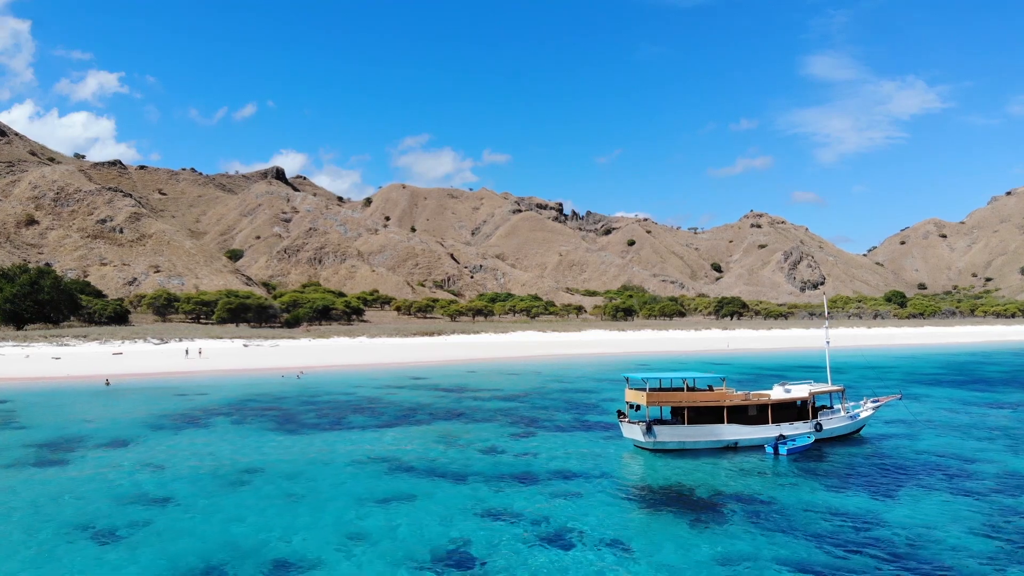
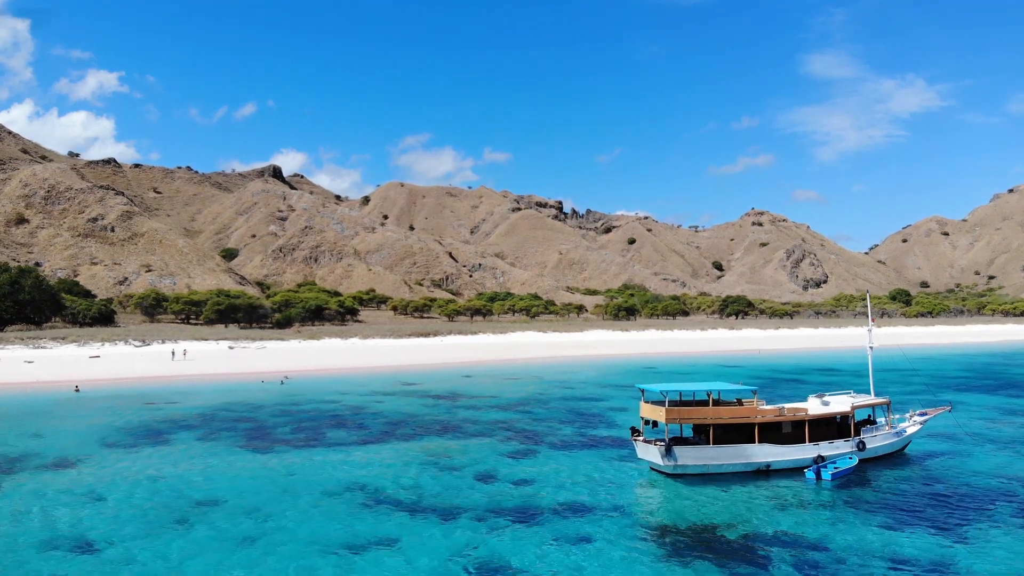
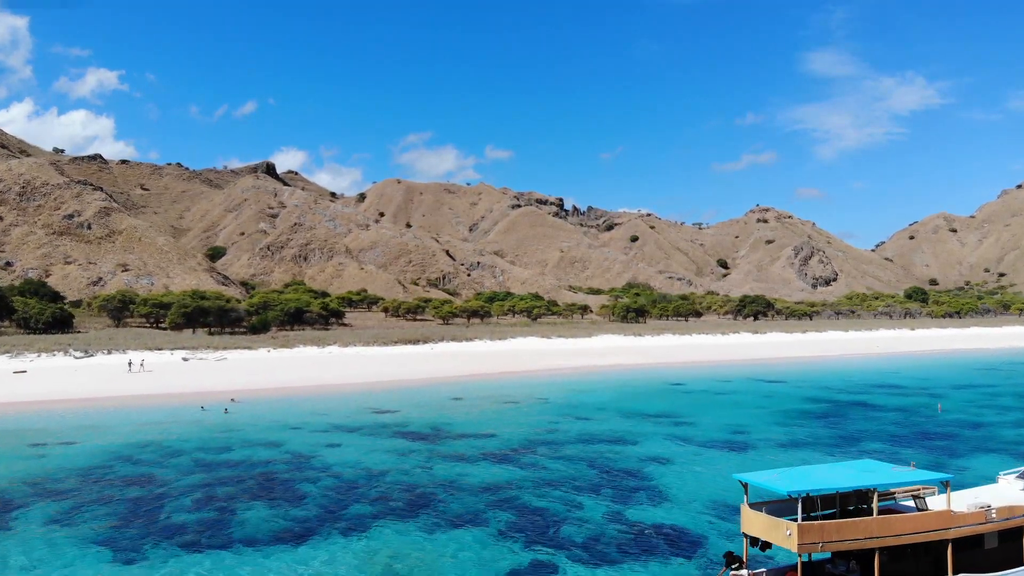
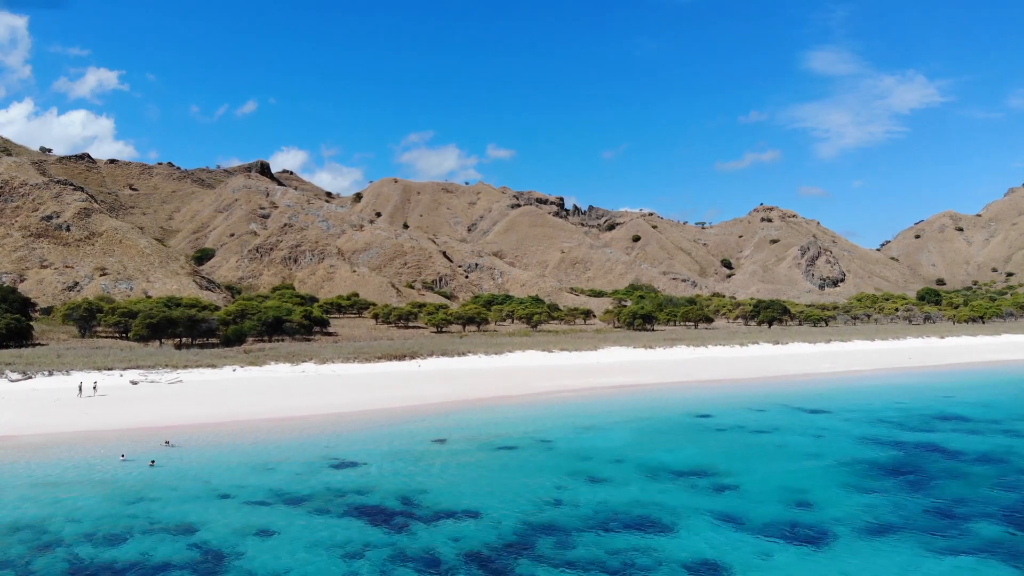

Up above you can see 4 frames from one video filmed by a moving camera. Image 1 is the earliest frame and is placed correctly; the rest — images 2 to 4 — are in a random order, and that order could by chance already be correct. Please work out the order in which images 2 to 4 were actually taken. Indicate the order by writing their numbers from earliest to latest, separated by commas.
2, 3, 4
